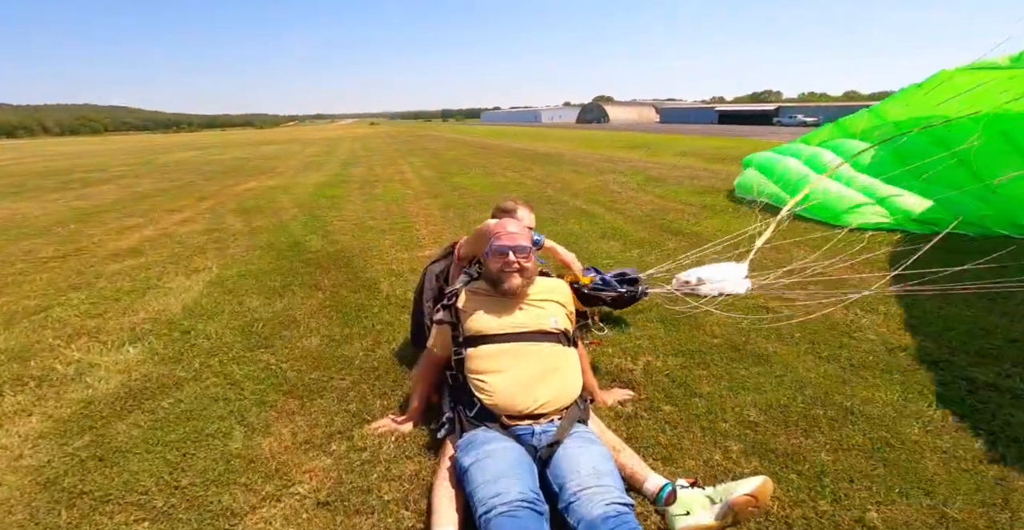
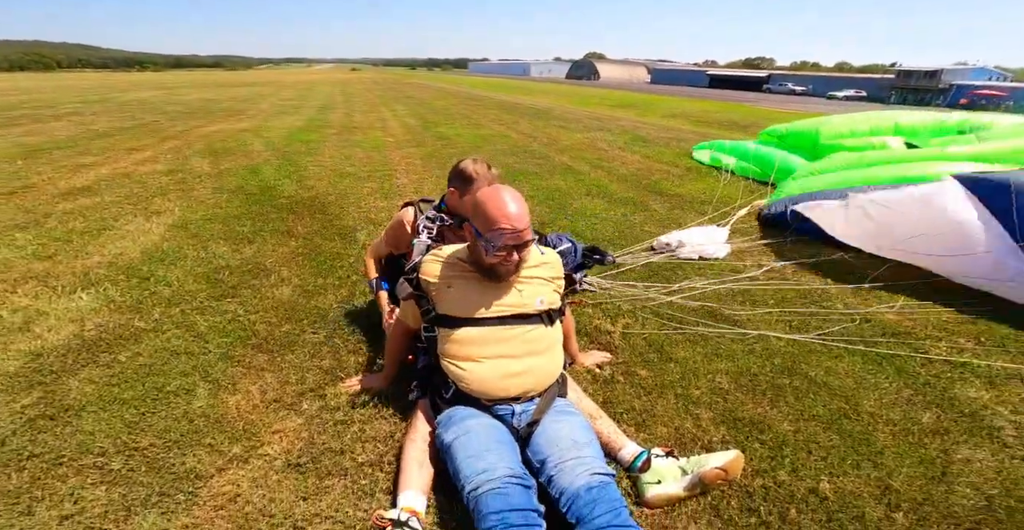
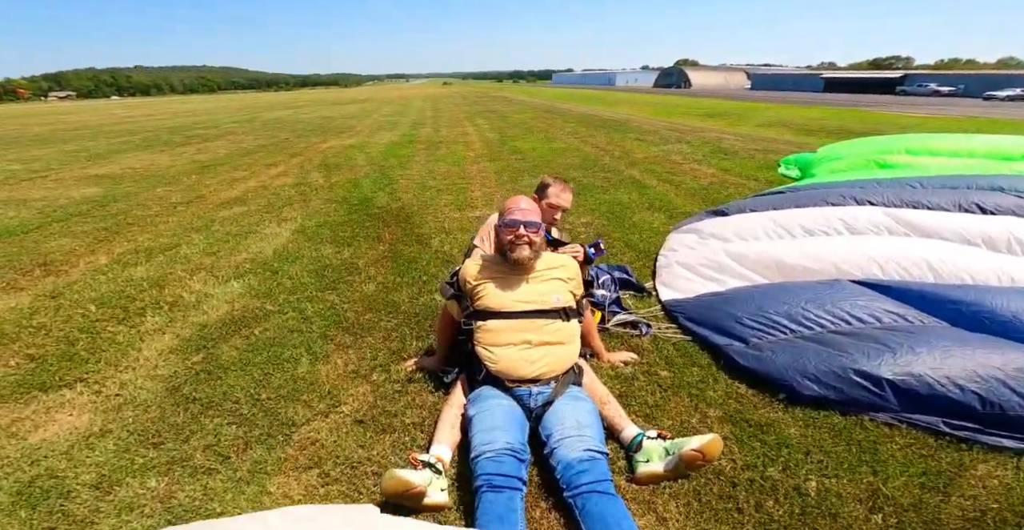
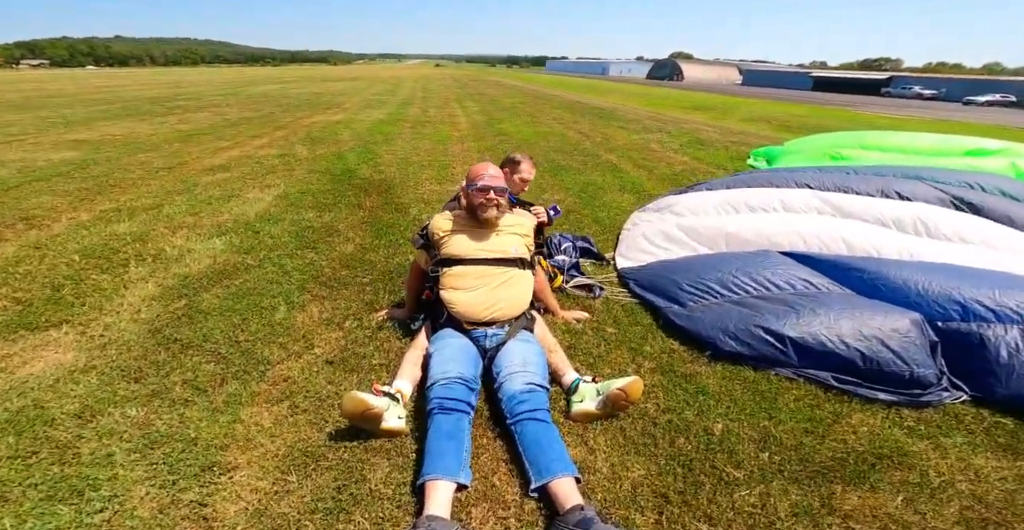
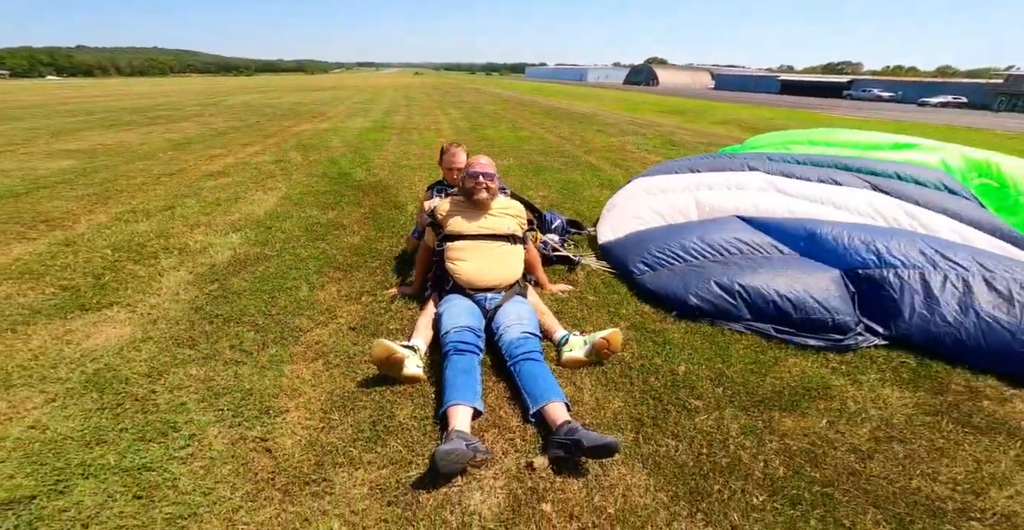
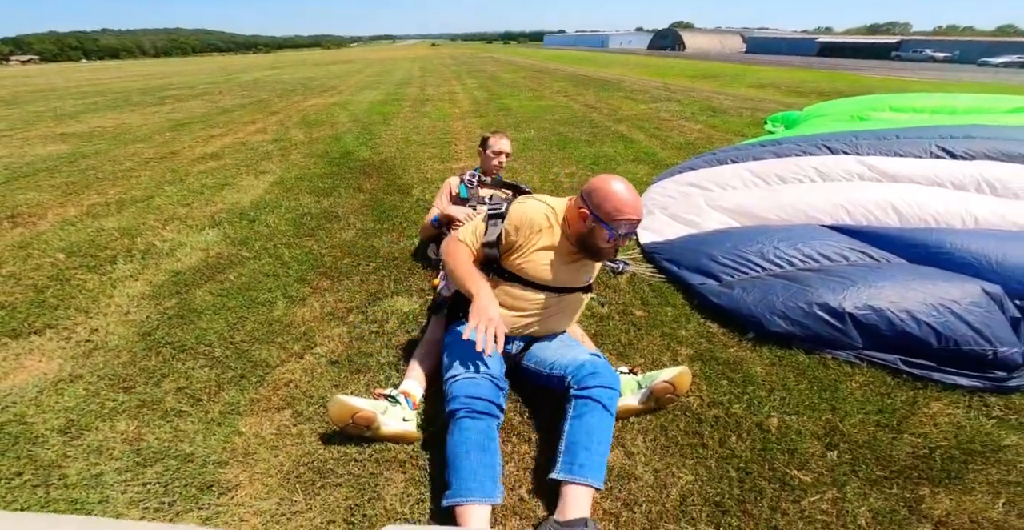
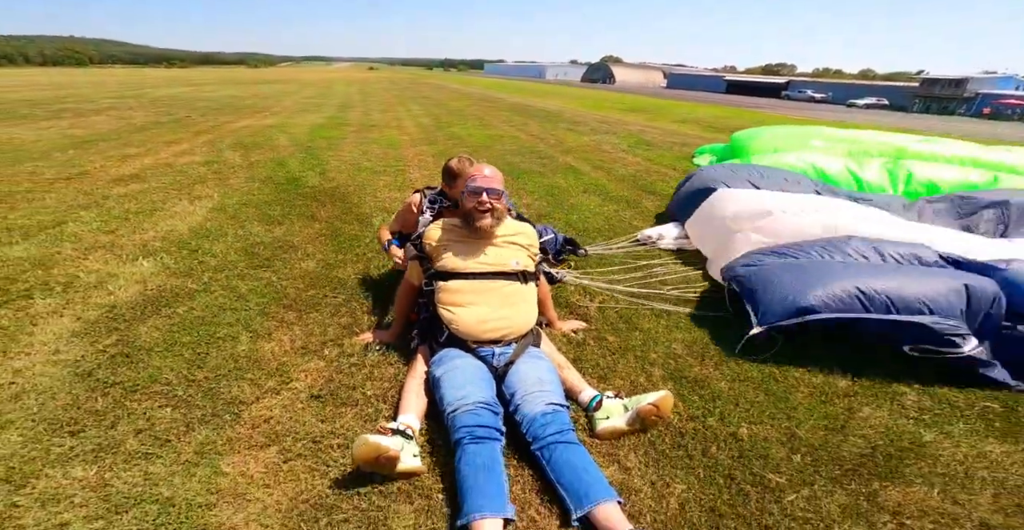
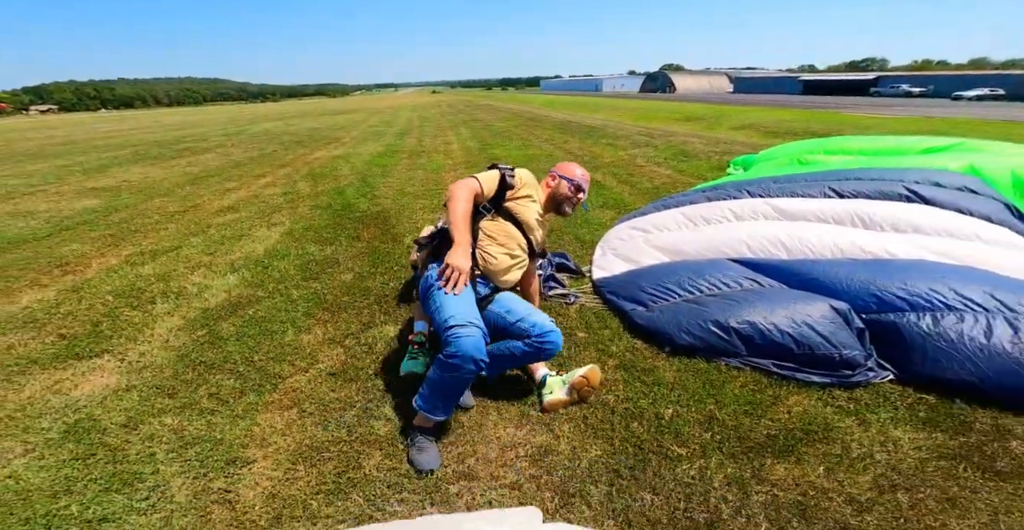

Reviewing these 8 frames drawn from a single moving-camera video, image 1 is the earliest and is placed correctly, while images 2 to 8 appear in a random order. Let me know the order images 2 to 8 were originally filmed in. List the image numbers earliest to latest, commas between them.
2, 7, 5, 4, 3, 6, 8
